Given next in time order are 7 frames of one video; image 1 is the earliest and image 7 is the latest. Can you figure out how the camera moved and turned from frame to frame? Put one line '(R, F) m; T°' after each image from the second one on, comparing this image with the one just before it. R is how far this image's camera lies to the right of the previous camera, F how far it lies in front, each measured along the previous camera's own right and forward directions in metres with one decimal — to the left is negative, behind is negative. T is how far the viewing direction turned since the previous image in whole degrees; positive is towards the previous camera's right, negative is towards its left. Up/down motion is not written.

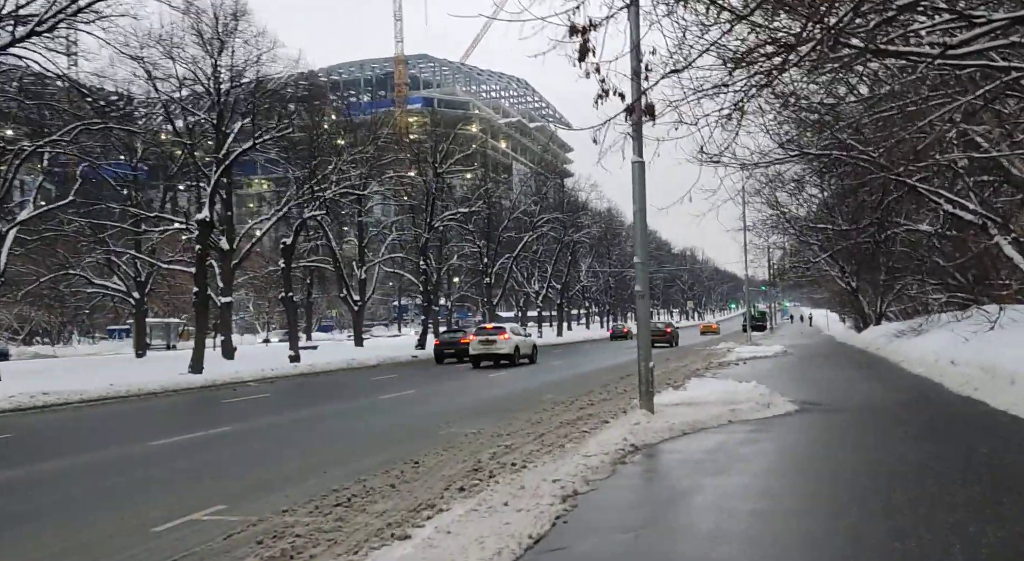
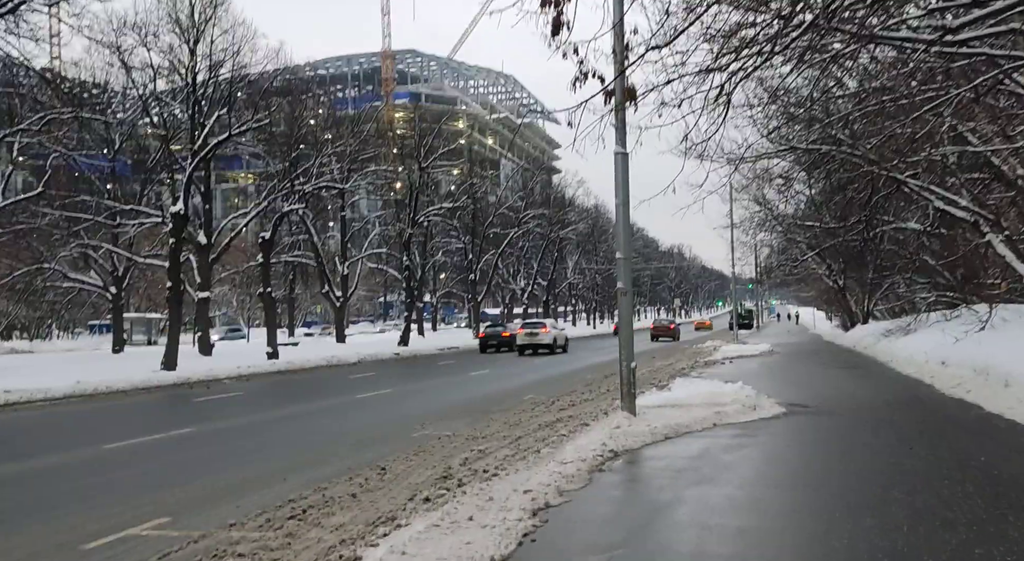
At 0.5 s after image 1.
(+0.1, +0.5) m; +1°
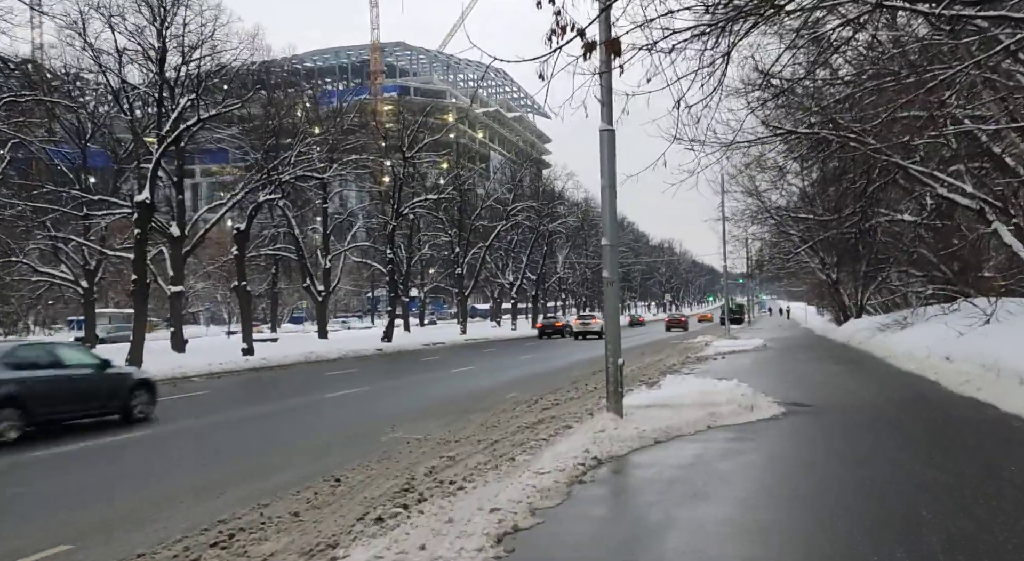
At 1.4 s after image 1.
(+0.2, +0.9) m; +1°
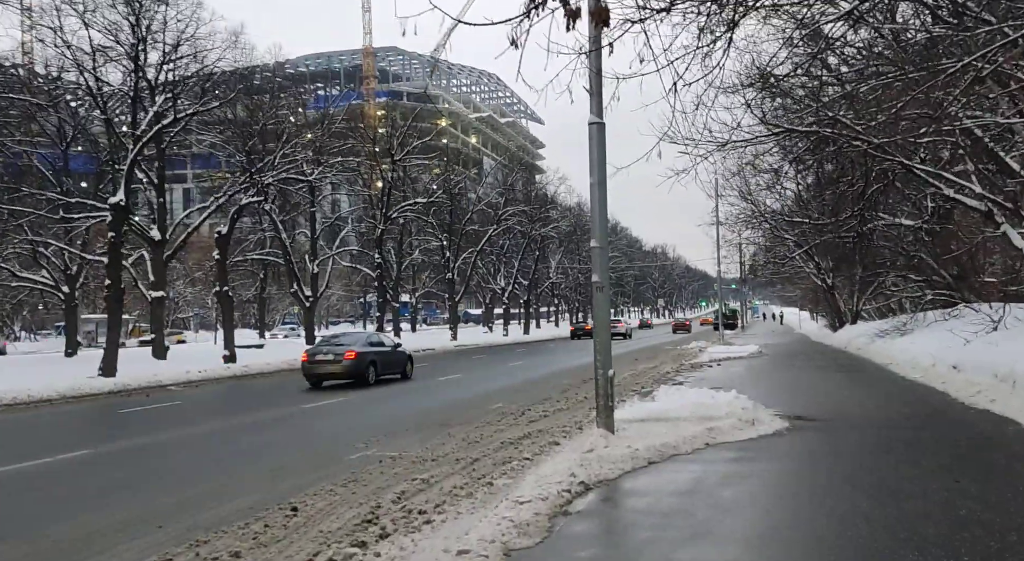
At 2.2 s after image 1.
(+0.1, +0.7) m; 0°
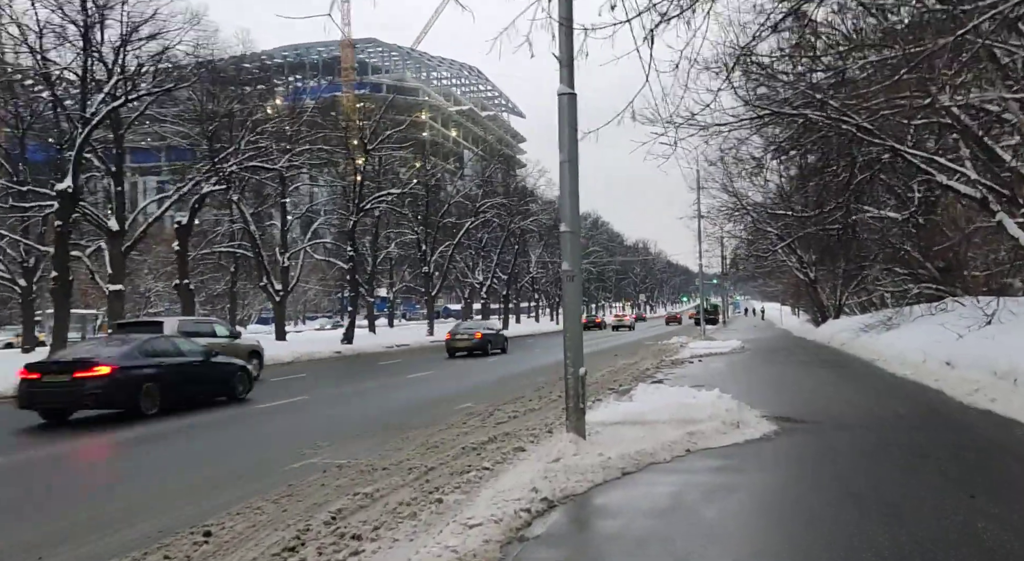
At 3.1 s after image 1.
(+0.2, +0.9) m; +1°
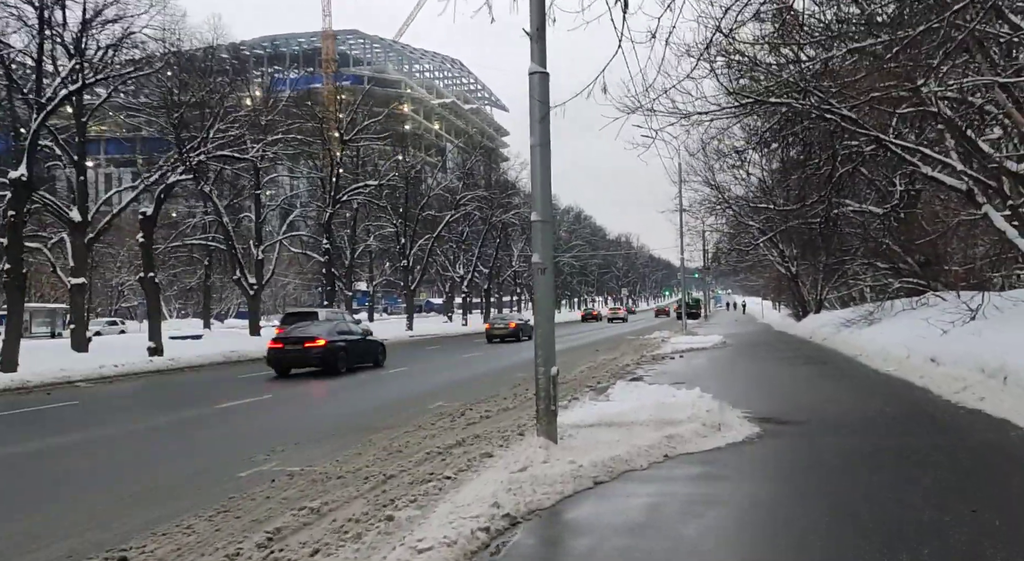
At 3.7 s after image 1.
(+0.2, +0.6) m; +1°
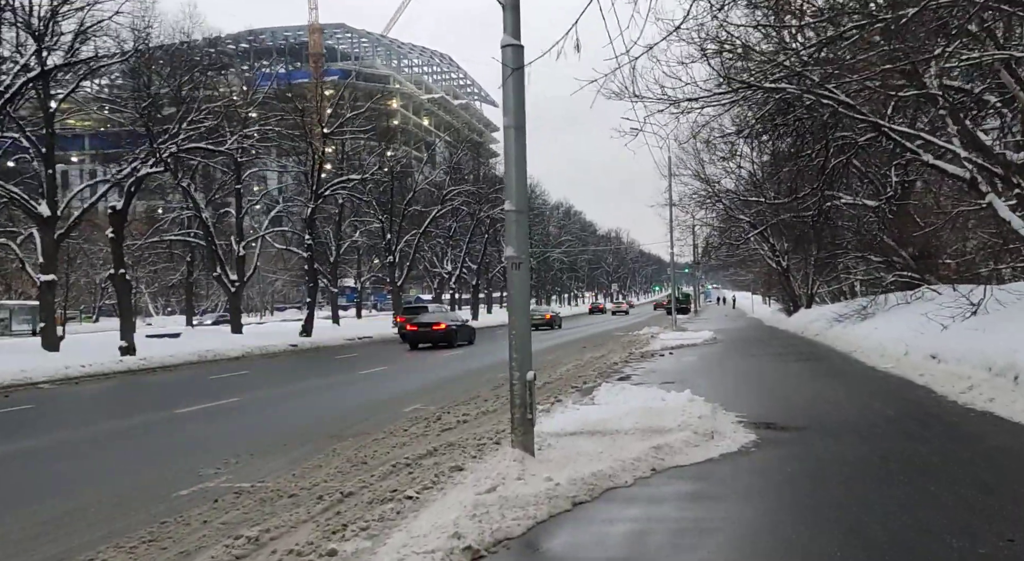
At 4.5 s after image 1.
(+0.2, +0.7) m; +1°
